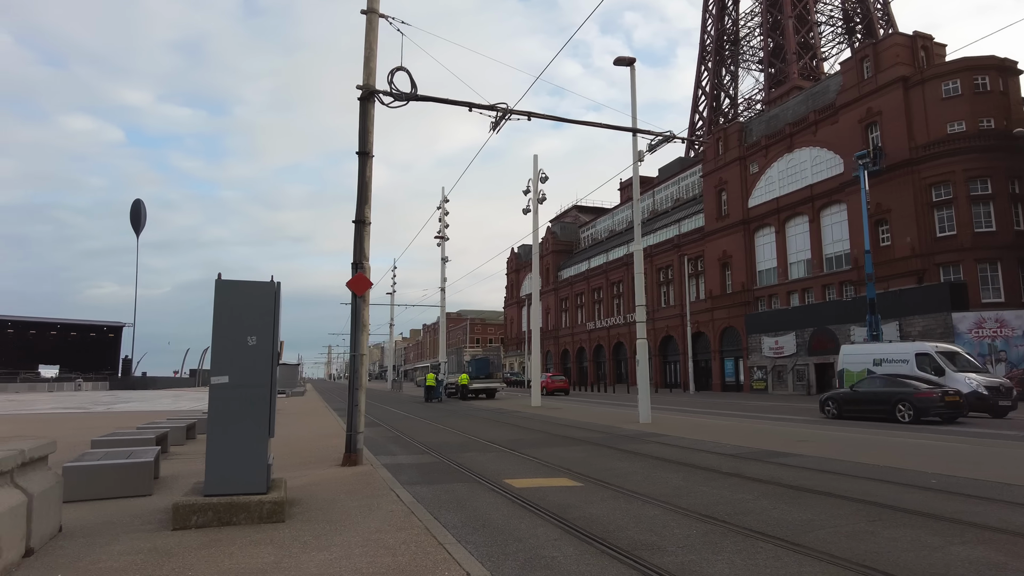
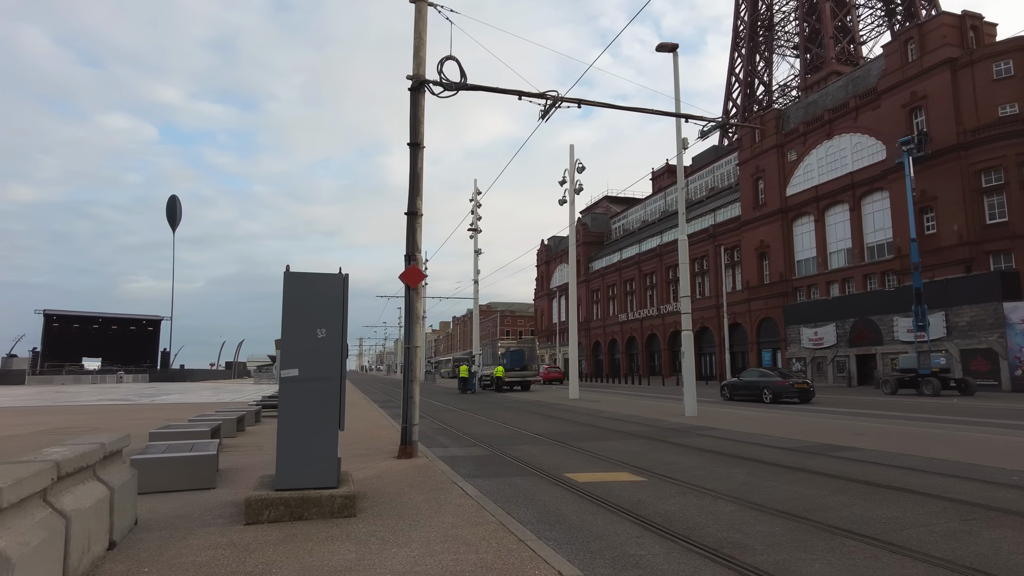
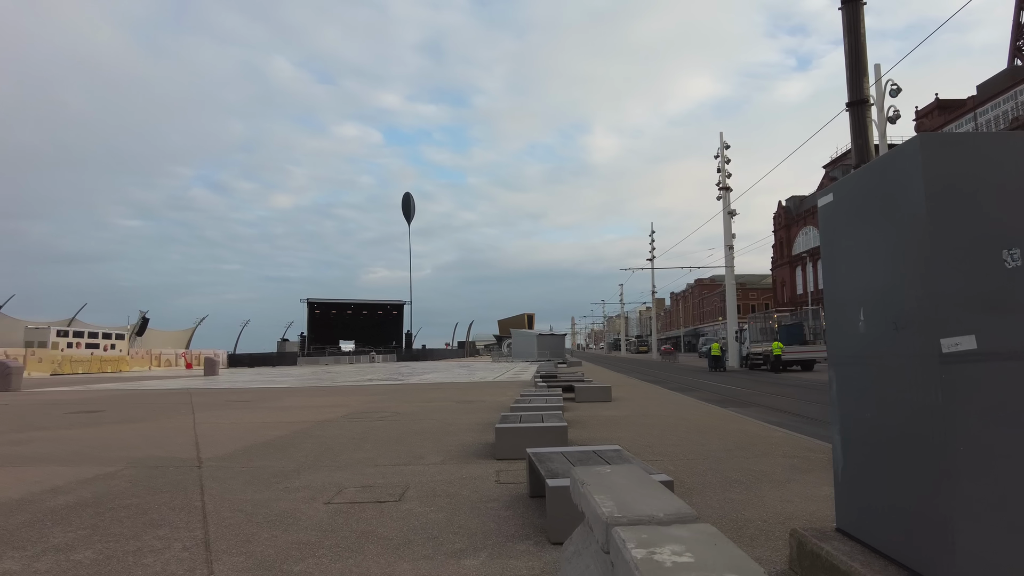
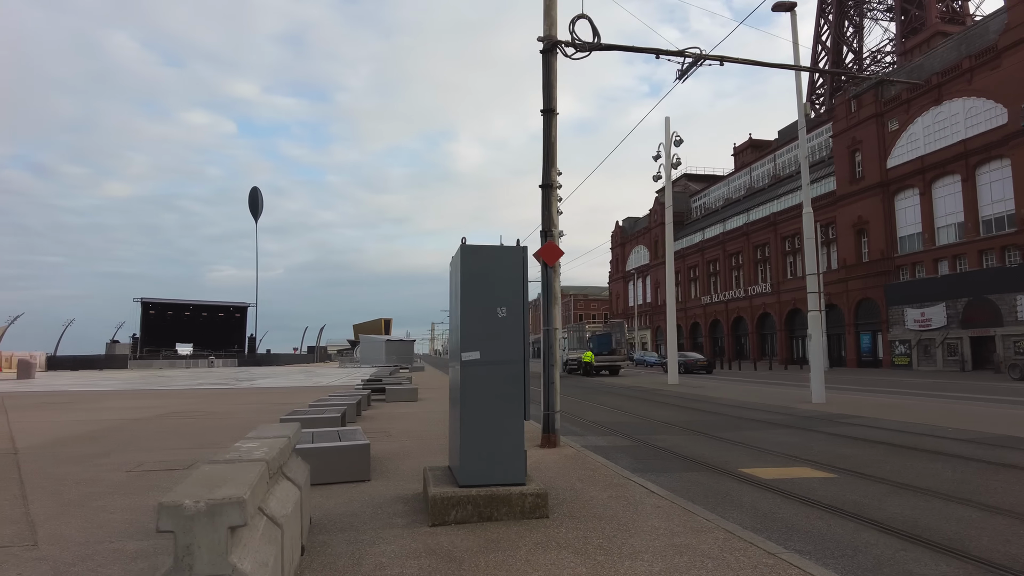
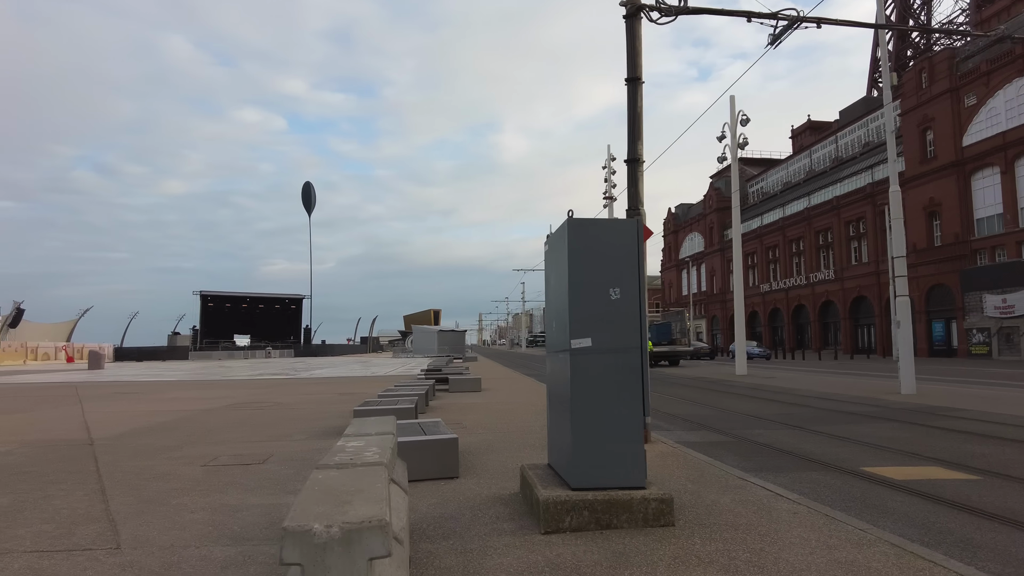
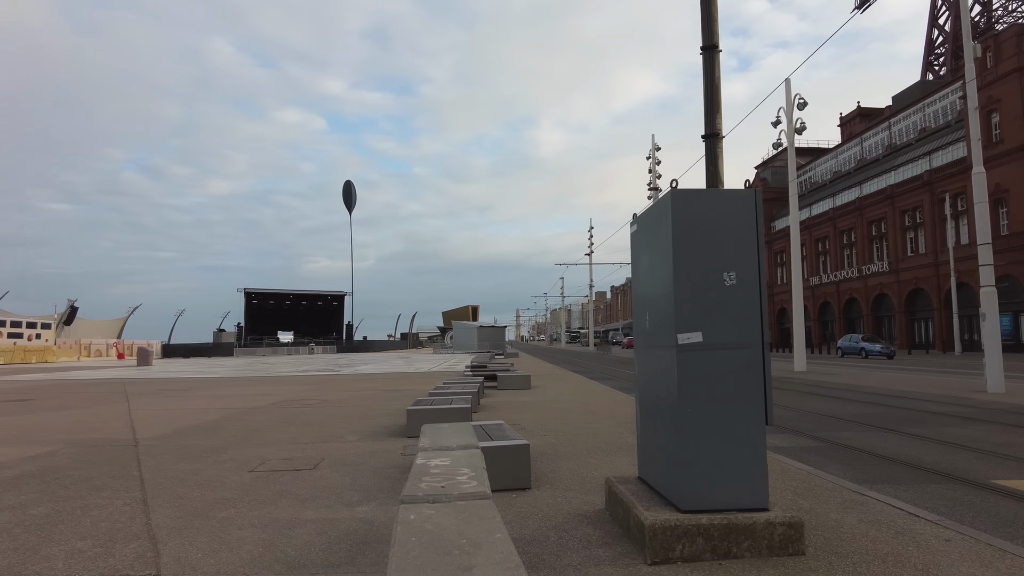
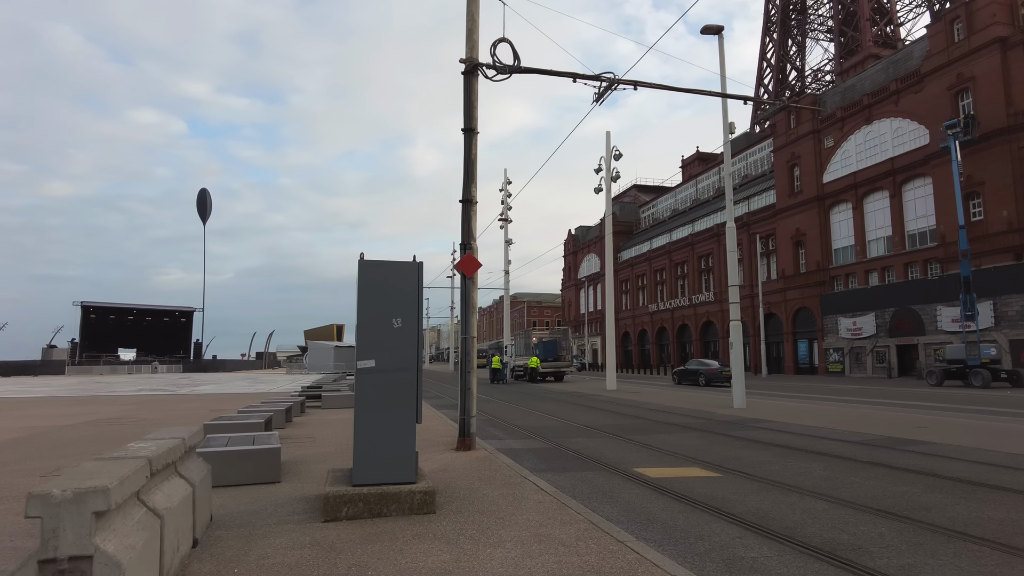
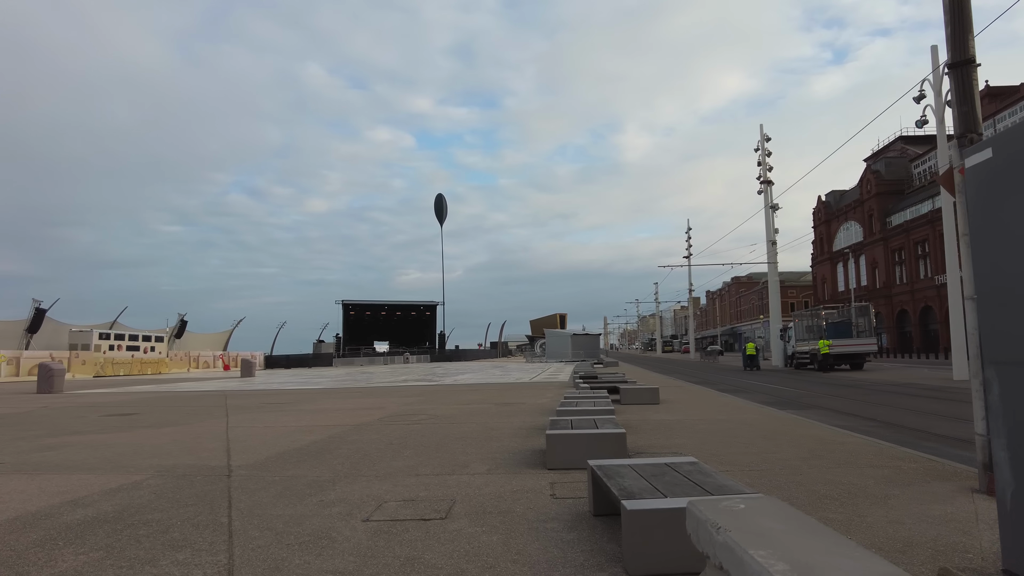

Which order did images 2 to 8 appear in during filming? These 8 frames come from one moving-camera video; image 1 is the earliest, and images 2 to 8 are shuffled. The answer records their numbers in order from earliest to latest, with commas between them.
2, 7, 4, 5, 6, 3, 8
